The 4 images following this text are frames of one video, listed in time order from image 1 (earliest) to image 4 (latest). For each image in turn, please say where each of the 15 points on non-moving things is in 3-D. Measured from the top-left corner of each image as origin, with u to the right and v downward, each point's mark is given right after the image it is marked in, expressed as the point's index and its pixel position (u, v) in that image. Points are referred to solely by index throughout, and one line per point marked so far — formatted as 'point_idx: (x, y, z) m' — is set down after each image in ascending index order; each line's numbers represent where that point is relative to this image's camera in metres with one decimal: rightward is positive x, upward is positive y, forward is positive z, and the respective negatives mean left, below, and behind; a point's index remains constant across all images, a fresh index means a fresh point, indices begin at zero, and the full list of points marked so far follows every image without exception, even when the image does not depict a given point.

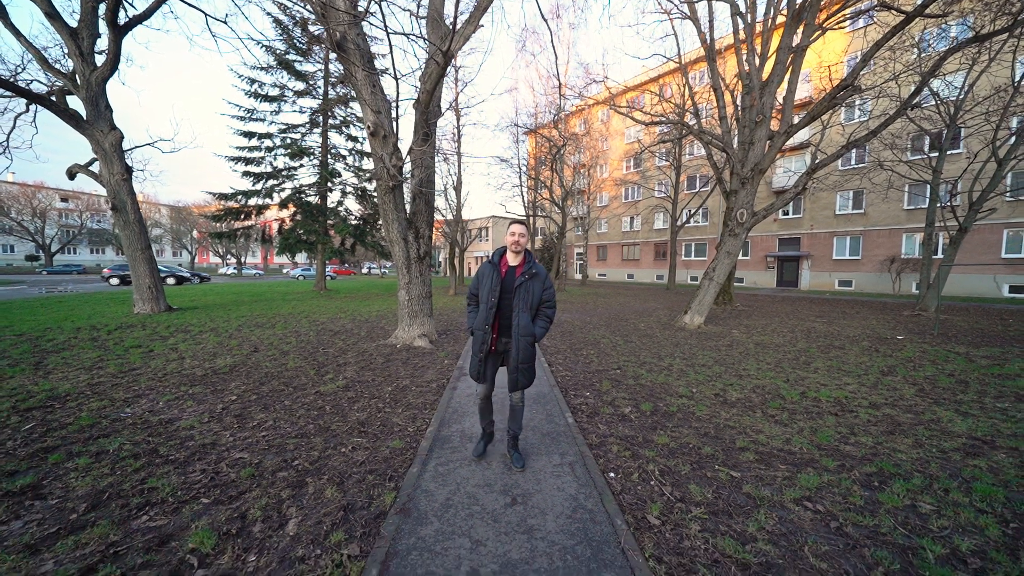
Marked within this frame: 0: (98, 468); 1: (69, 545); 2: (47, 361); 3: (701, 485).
0: (-3.2, -1.4, +2.9) m
1: (-2.5, -1.5, +2.1) m
2: (-7.7, -1.2, +6.0) m
3: (+1.4, -1.4, +2.6) m
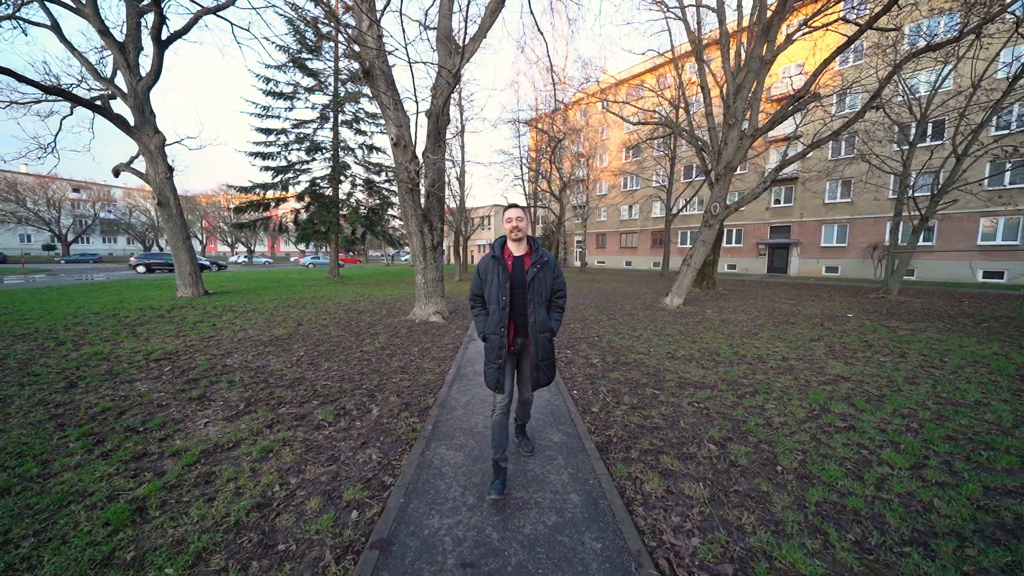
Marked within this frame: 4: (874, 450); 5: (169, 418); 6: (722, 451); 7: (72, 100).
0: (-3.3, -1.2, +4.3) m
1: (-2.6, -1.3, +3.5) m
2: (-7.7, -0.9, +7.5) m
3: (+1.3, -1.2, +4.0) m
4: (+3.0, -1.3, +2.9) m
5: (-3.3, -1.3, +3.5) m
6: (+1.7, -1.3, +2.9) m
7: (-14.9, +6.4, +12.1) m
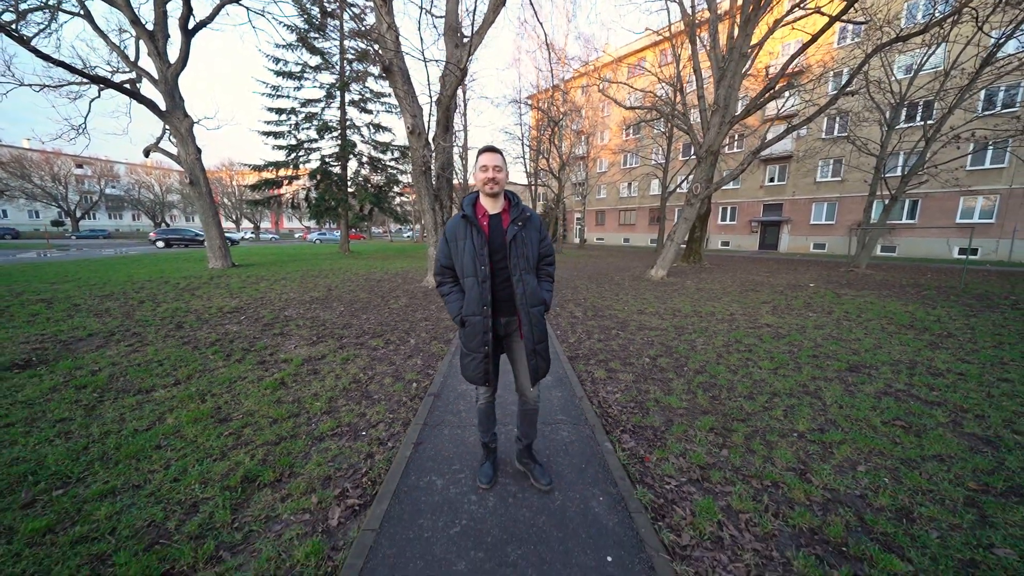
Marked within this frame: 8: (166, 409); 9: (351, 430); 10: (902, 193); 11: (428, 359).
0: (-3.3, -0.6, +5.7) m
1: (-2.6, -0.8, +4.9) m
2: (-7.7, -0.1, +8.8) m
3: (+1.3, -0.7, +5.4) m
4: (+2.9, -0.9, +4.3) m
5: (-3.3, -0.8, +4.9) m
6: (+1.7, -0.9, +4.3) m
7: (-14.8, +7.4, +13.0) m
8: (-3.0, -1.1, +3.2) m
9: (-1.3, -1.1, +2.8) m
10: (+15.7, +3.8, +14.4) m
11: (-1.0, -0.9, +4.3) m
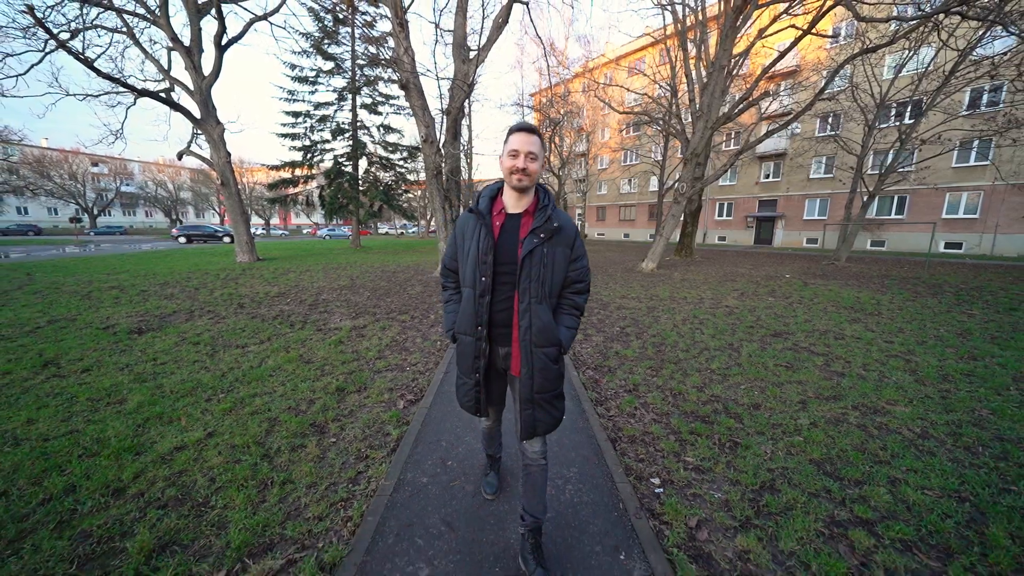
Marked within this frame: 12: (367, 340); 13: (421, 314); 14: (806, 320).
0: (-3.3, -0.4, +6.9) m
1: (-2.6, -0.5, +6.2) m
2: (-7.7, +0.2, +10.1) m
3: (+1.3, -0.4, +6.6) m
4: (+2.9, -0.6, +5.5) m
5: (-3.3, -0.5, +6.1) m
6: (+1.7, -0.6, +5.5) m
7: (-14.7, +7.8, +14.3) m
8: (-3.1, -0.8, +4.4) m
9: (-1.3, -0.9, +4.1) m
10: (+15.8, +4.2, +15.4) m
11: (-1.0, -0.6, +5.5) m
12: (-2.0, -0.7, +4.9) m
13: (-1.6, -0.5, +6.5) m
14: (+5.0, -0.5, +6.1) m
